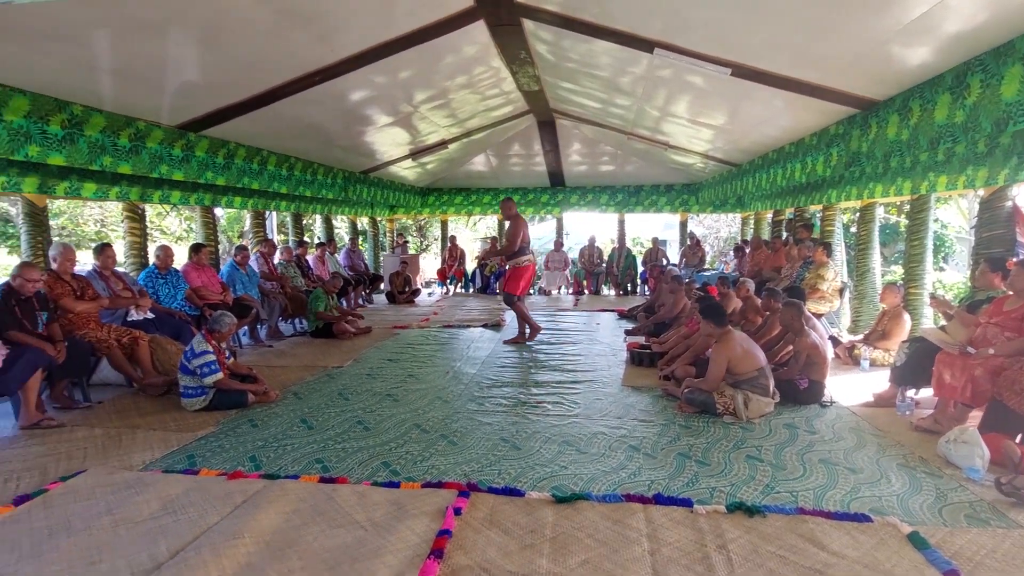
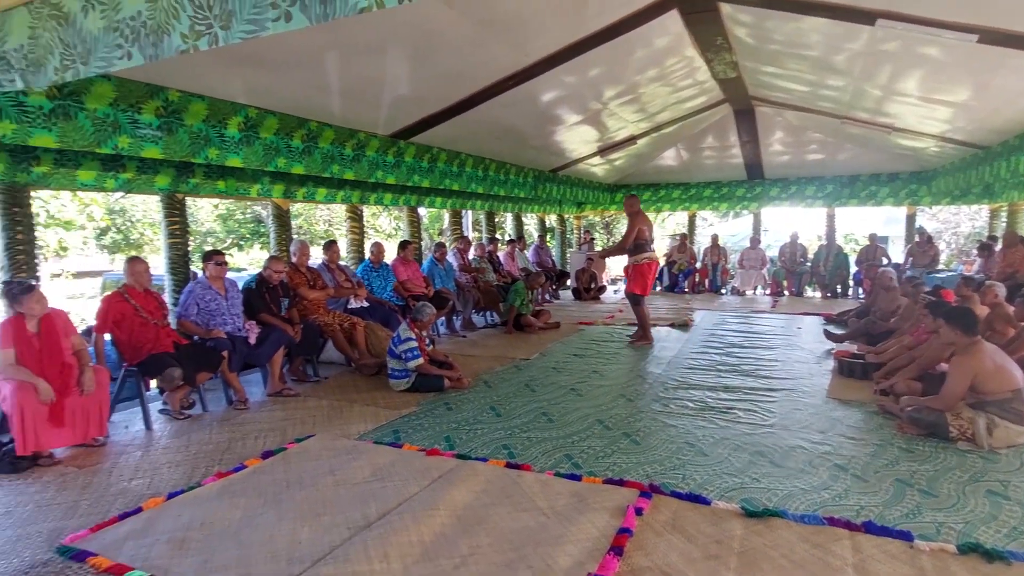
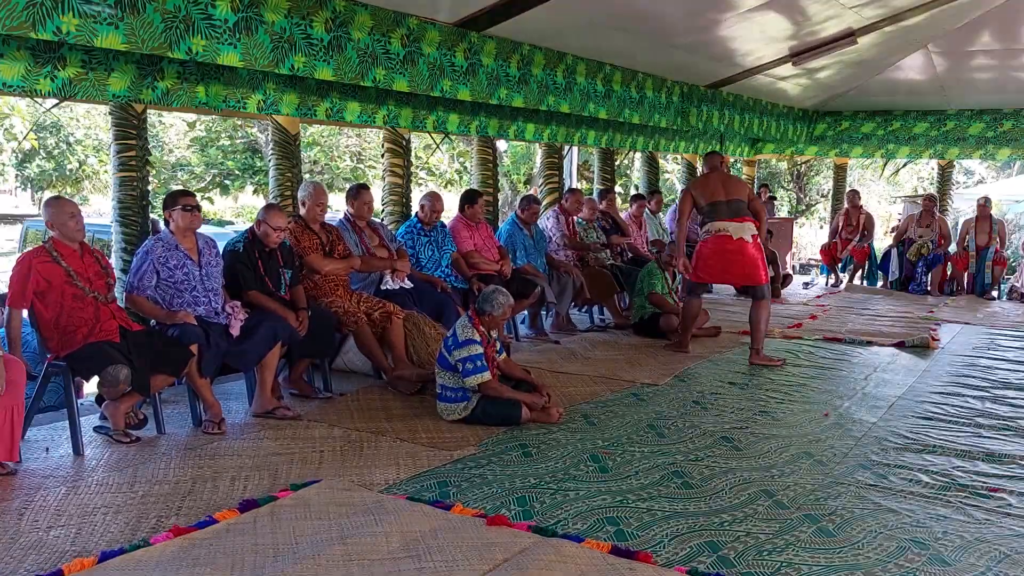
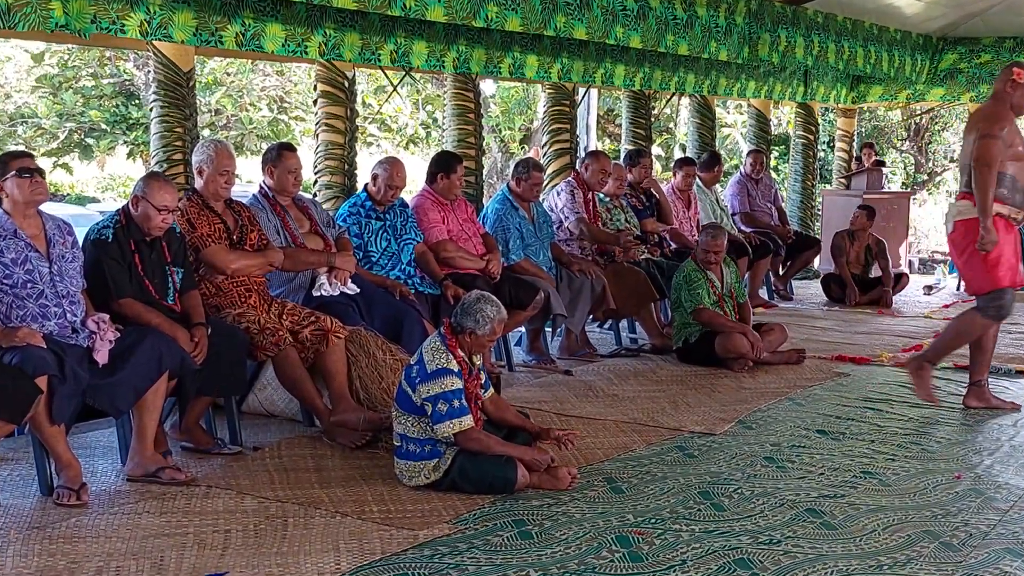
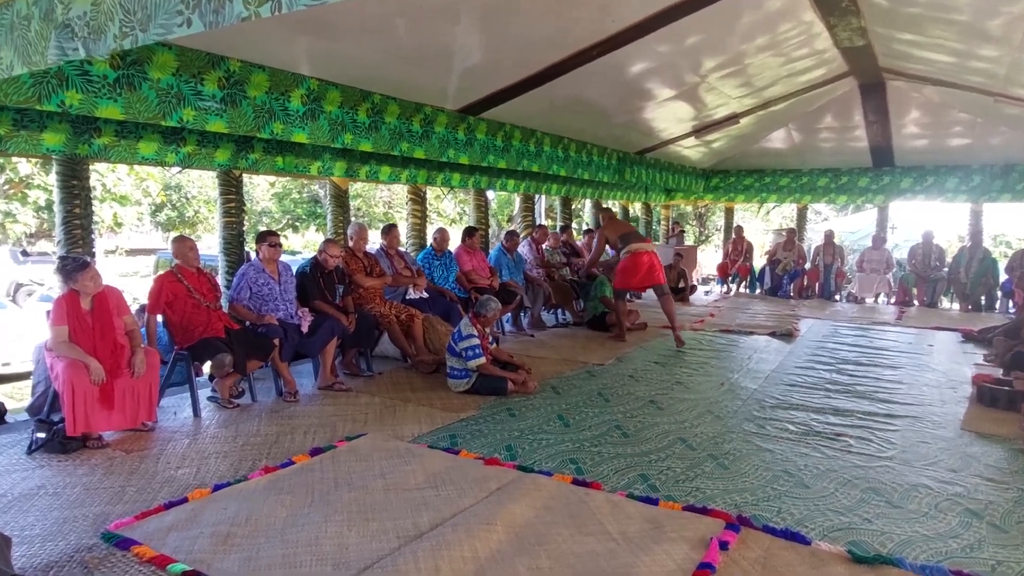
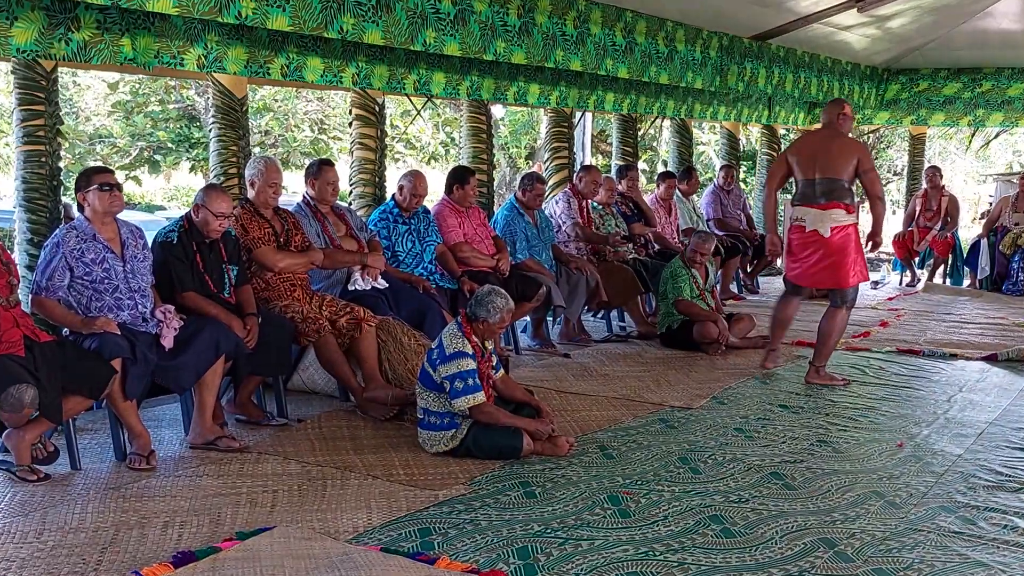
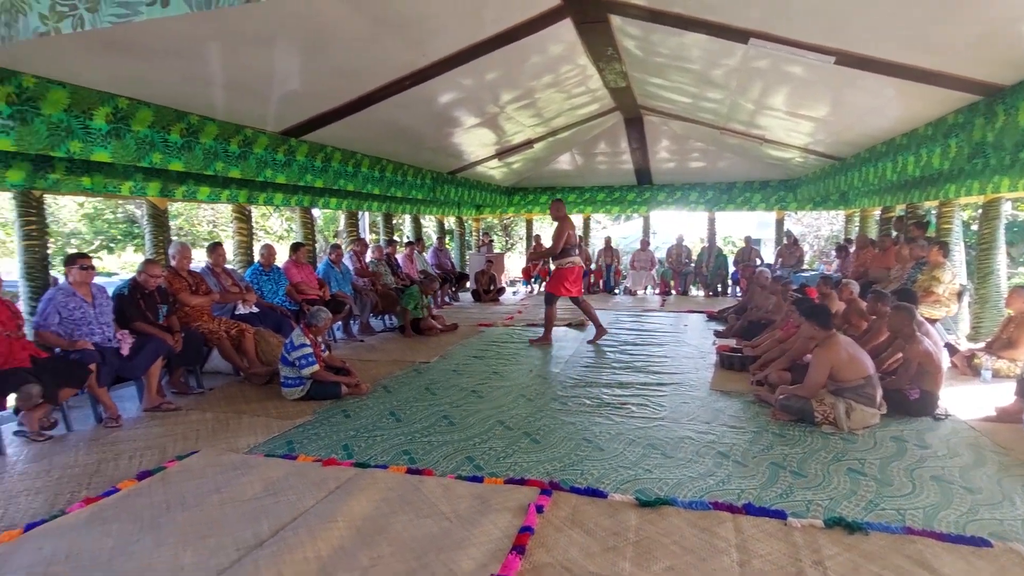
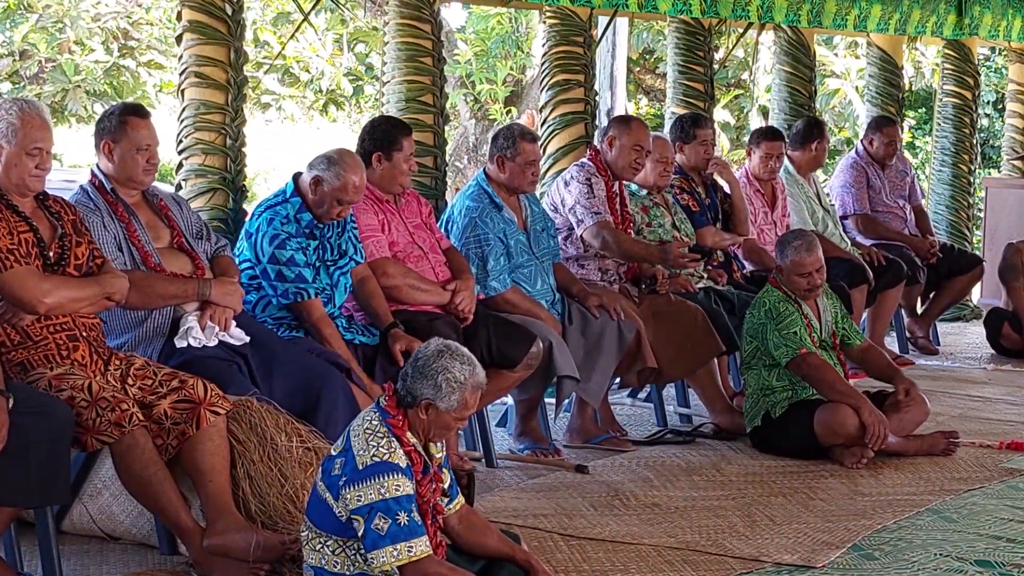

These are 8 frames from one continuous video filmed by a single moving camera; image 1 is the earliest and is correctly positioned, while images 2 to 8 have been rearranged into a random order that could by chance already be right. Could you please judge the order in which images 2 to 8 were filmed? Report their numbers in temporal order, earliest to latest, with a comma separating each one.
7, 2, 5, 3, 6, 4, 8
